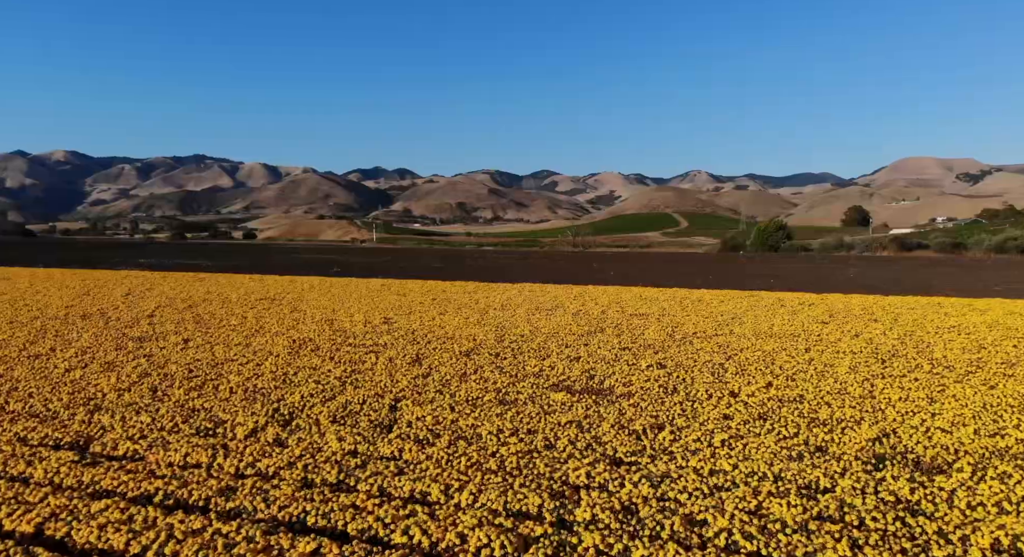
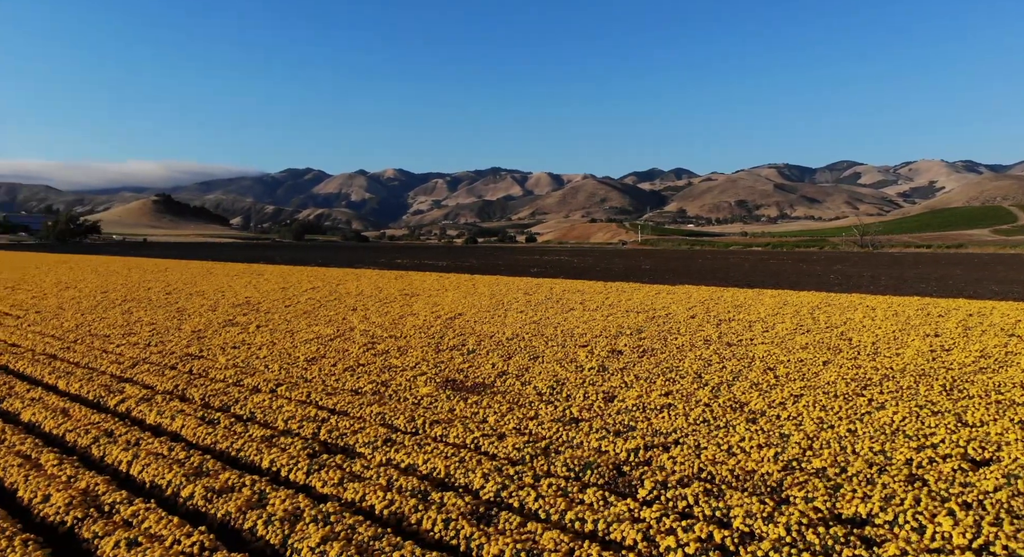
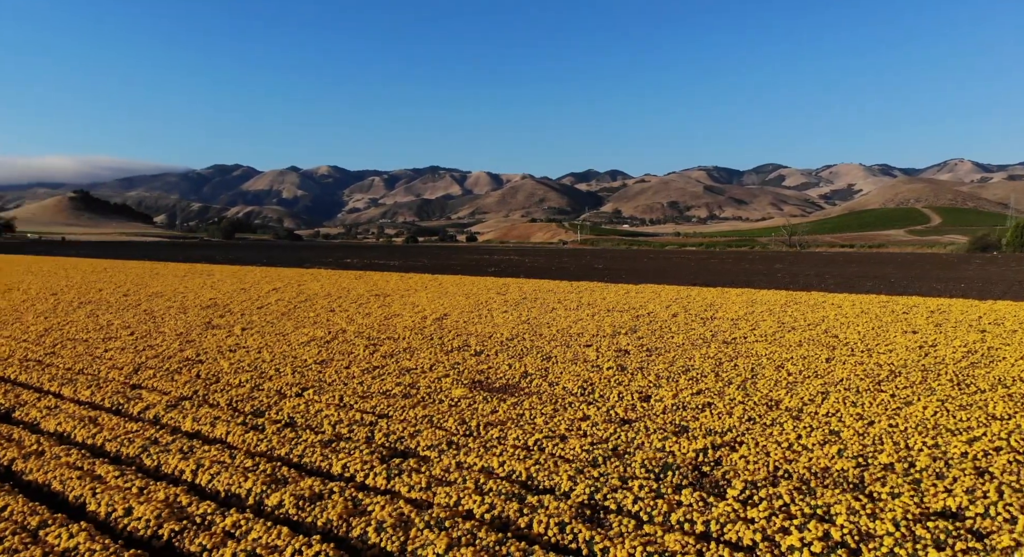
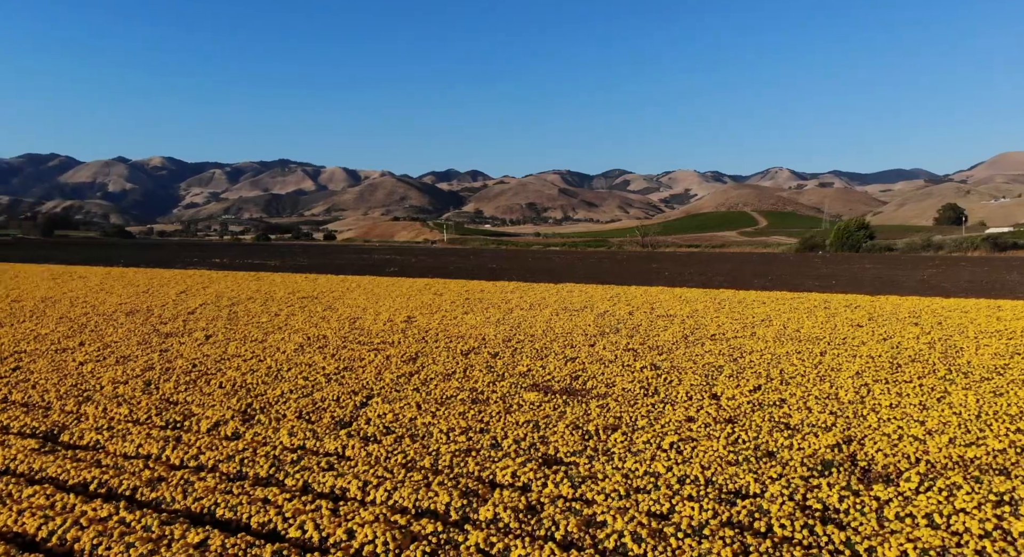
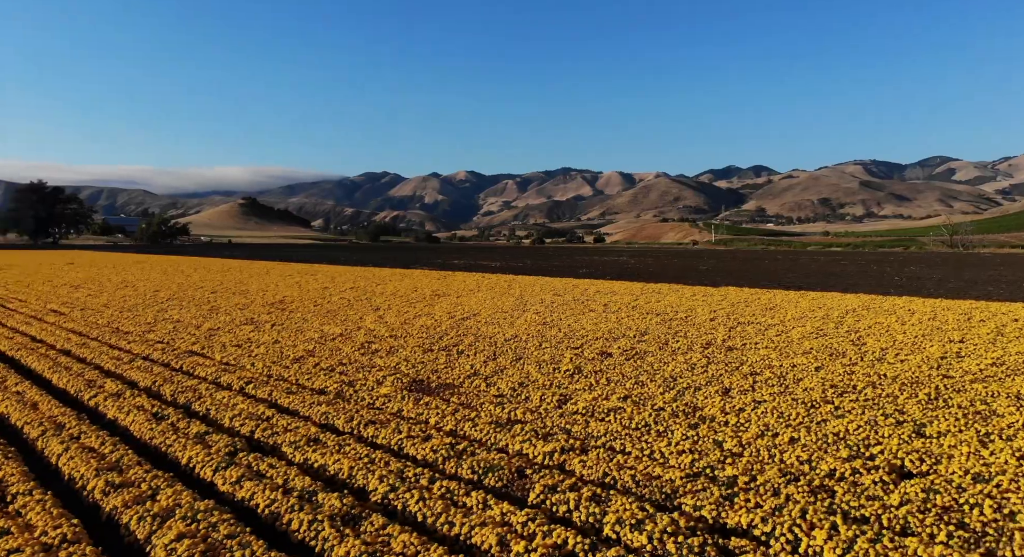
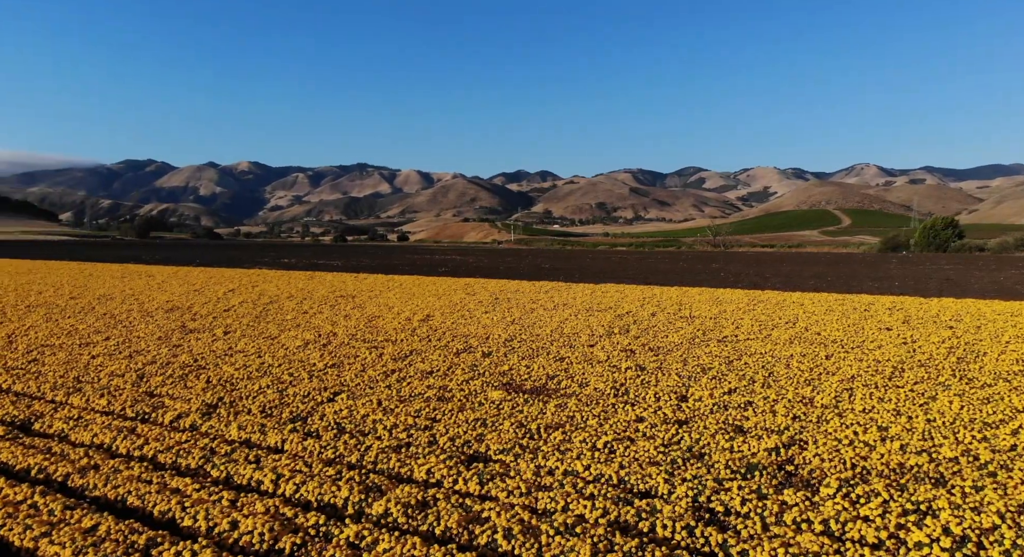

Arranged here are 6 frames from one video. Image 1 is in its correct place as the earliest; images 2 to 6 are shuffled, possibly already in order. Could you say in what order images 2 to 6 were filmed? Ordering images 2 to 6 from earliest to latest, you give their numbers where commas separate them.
4, 6, 3, 2, 5
